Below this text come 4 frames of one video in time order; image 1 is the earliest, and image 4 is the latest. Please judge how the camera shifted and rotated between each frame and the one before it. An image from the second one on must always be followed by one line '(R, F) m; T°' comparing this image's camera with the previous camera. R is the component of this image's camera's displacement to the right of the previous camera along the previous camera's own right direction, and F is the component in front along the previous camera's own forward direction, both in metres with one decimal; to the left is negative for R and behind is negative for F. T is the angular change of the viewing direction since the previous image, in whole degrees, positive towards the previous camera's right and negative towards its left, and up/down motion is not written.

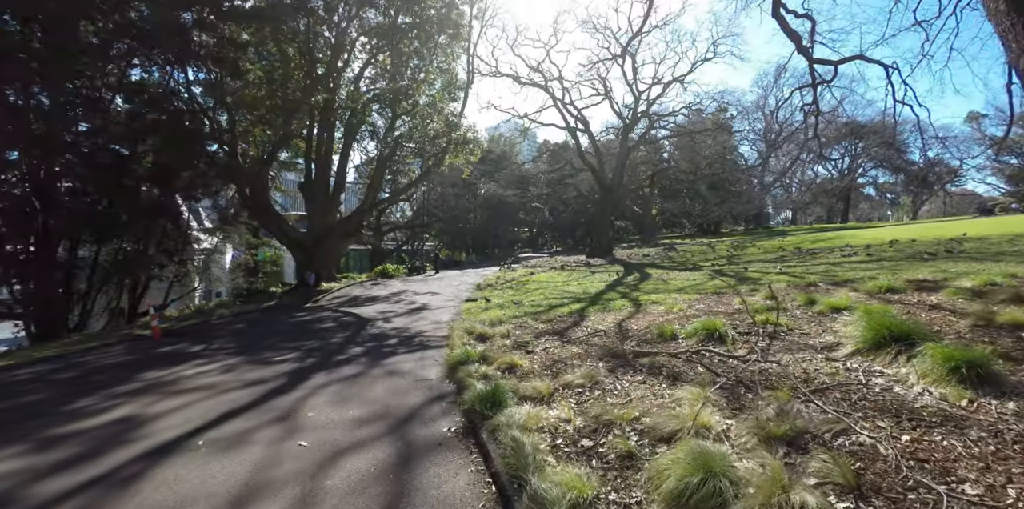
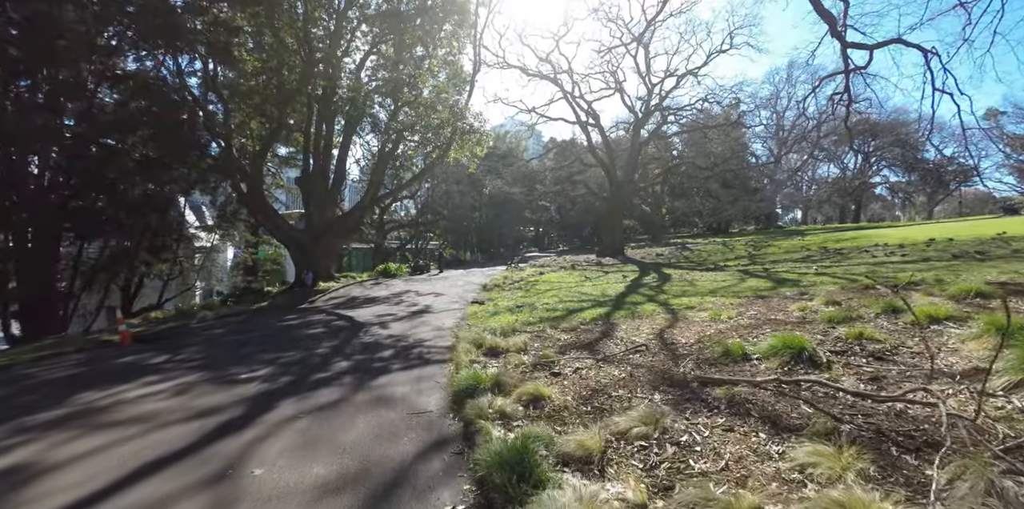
(-0.2, +1.2) m; -1°
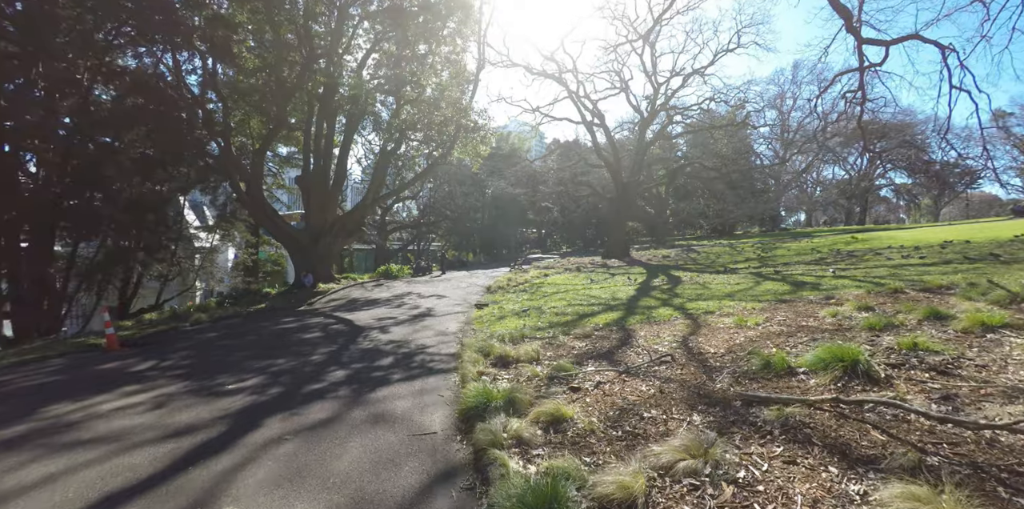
(-0.1, +0.5) m; 0°
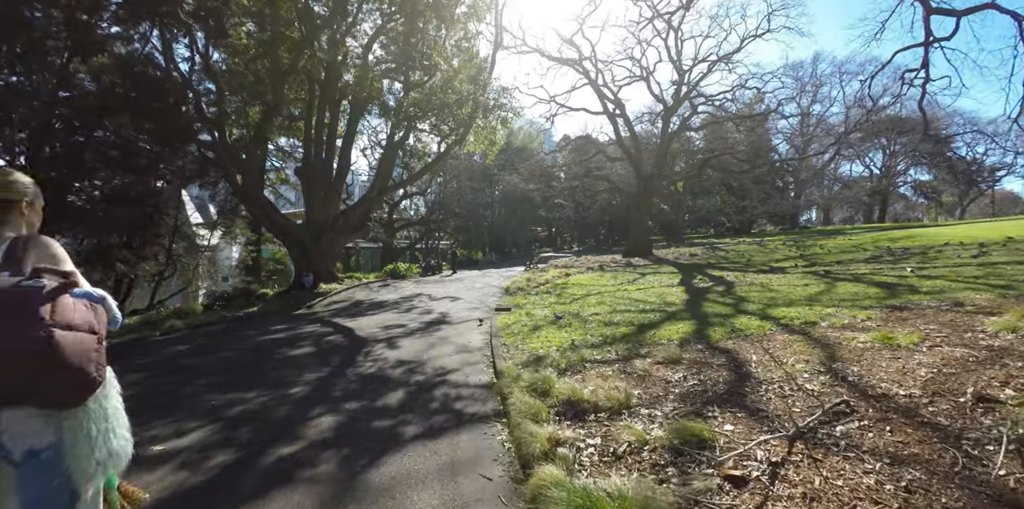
(-0.5, +1.8) m; -1°
